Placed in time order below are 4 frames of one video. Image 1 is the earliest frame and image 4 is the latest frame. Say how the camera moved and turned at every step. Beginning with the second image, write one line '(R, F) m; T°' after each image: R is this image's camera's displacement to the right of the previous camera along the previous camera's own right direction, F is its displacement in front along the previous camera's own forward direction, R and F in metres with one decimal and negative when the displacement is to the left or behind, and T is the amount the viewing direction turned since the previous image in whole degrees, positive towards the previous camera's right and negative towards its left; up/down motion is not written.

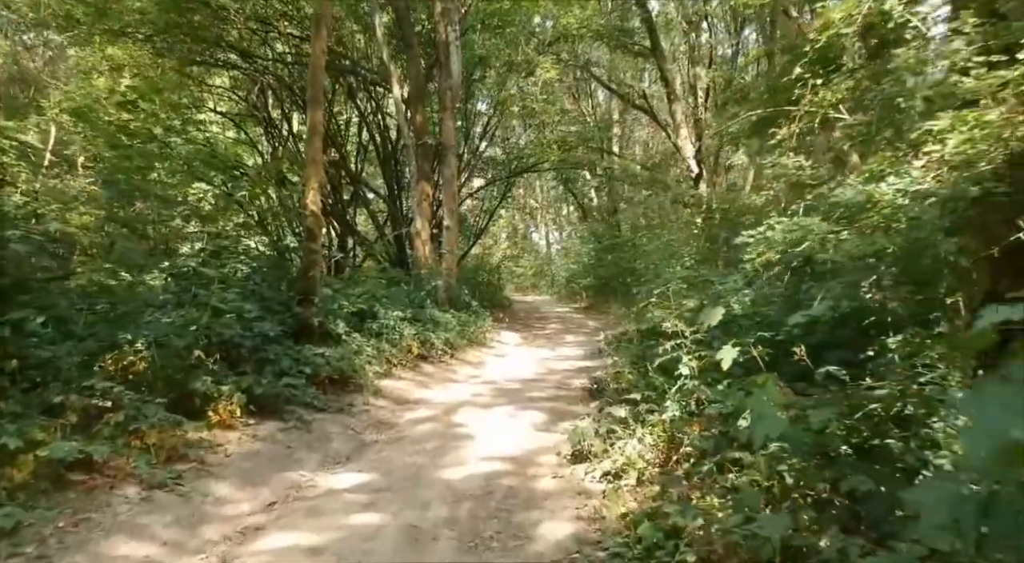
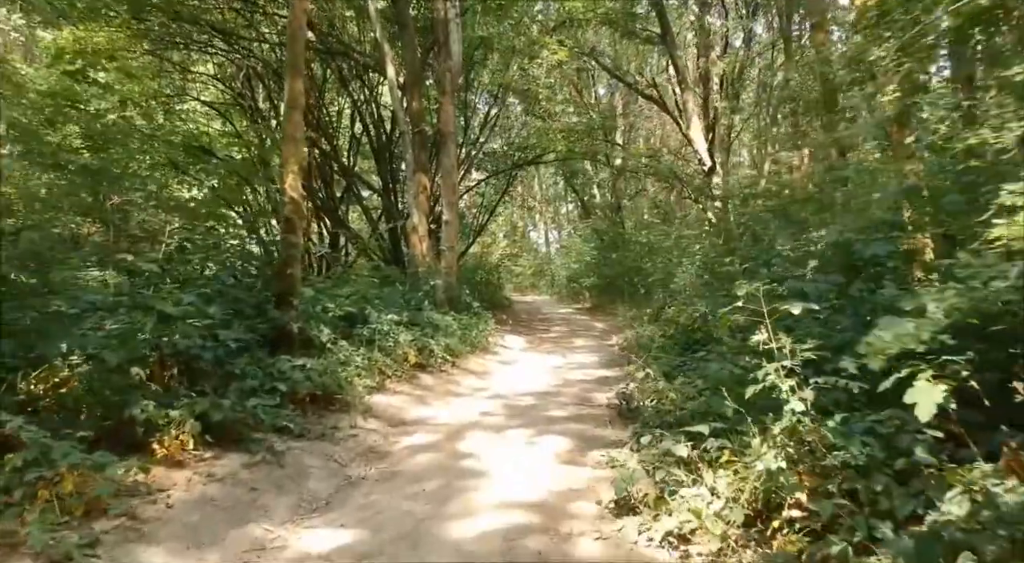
(-0.2, +1.1) m; 0°
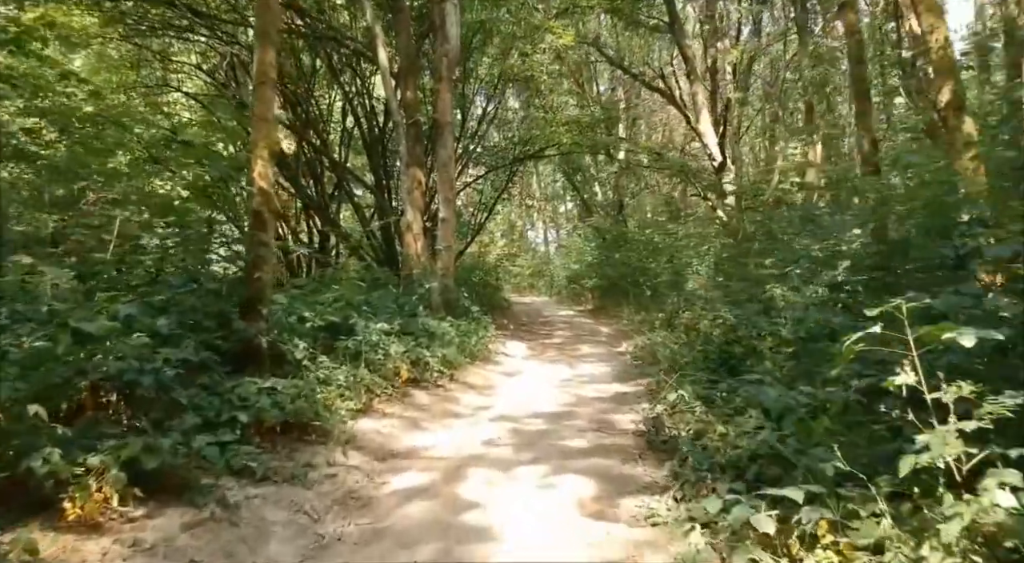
(-0.1, +1.0) m; 0°
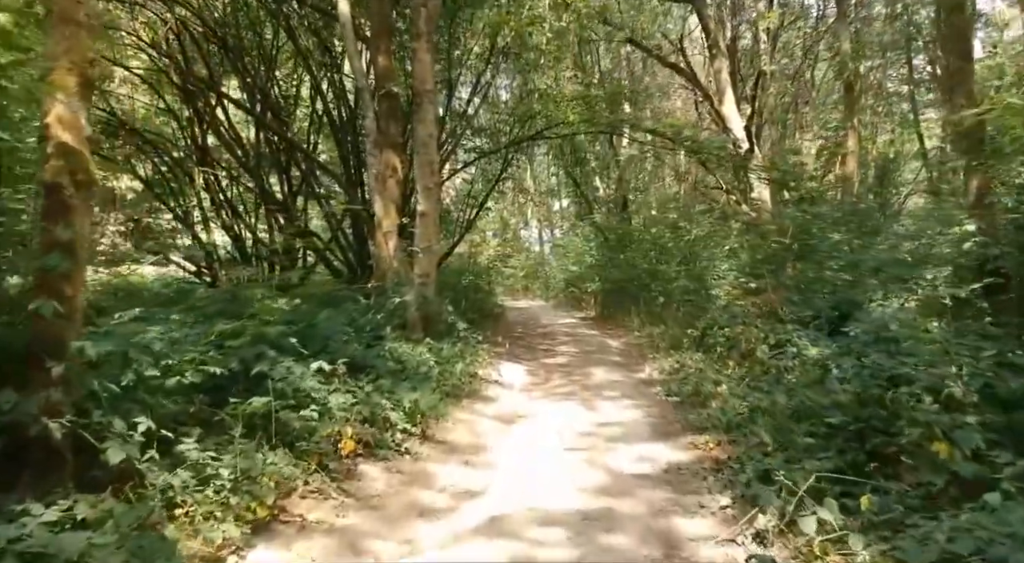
(-0.1, +2.5) m; +1°
